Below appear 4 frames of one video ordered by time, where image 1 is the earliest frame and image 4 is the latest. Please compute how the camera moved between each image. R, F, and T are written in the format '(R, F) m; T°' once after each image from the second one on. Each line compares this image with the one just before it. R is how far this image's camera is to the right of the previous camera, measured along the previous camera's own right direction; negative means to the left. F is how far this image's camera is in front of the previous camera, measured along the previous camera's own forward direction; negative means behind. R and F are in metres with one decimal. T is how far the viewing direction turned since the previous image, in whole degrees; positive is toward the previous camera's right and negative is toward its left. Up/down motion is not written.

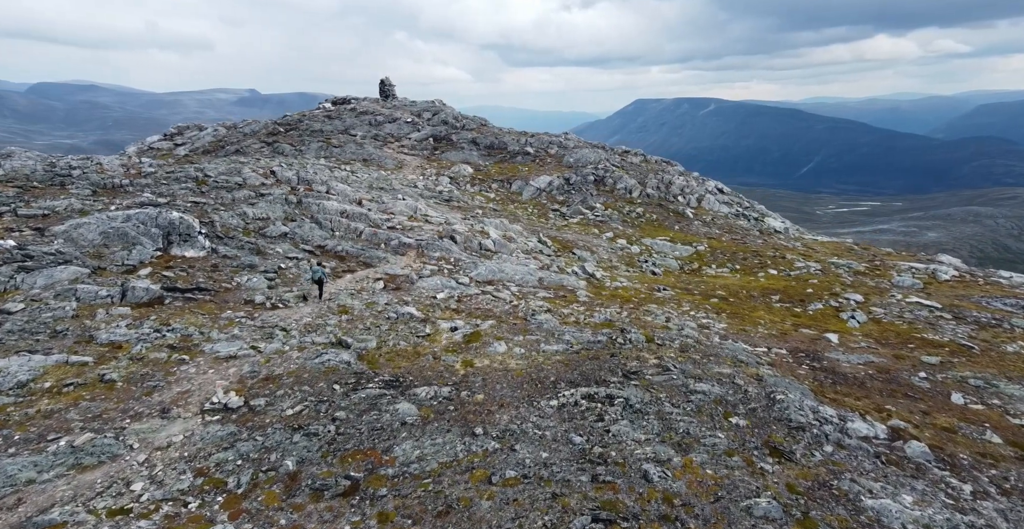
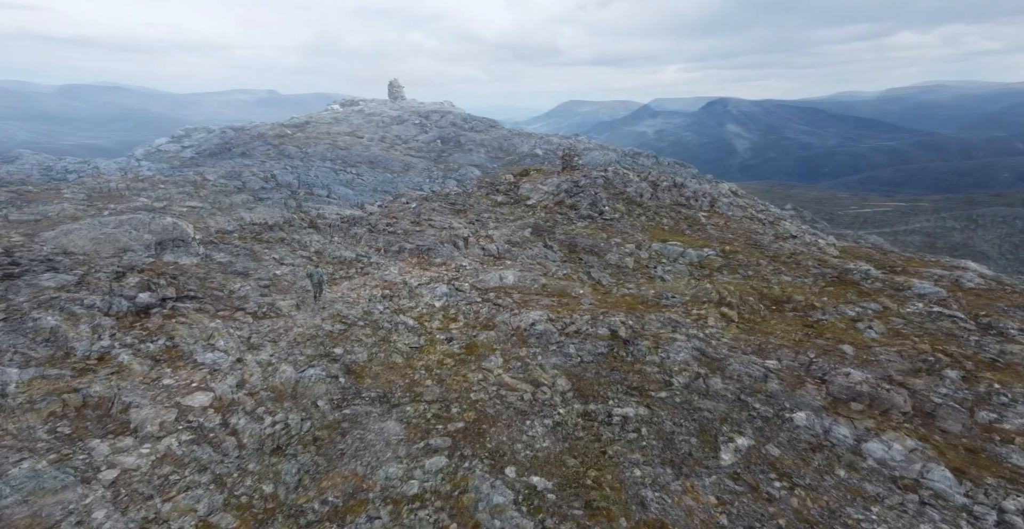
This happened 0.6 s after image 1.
(+0.8, +1.0) m; -2°
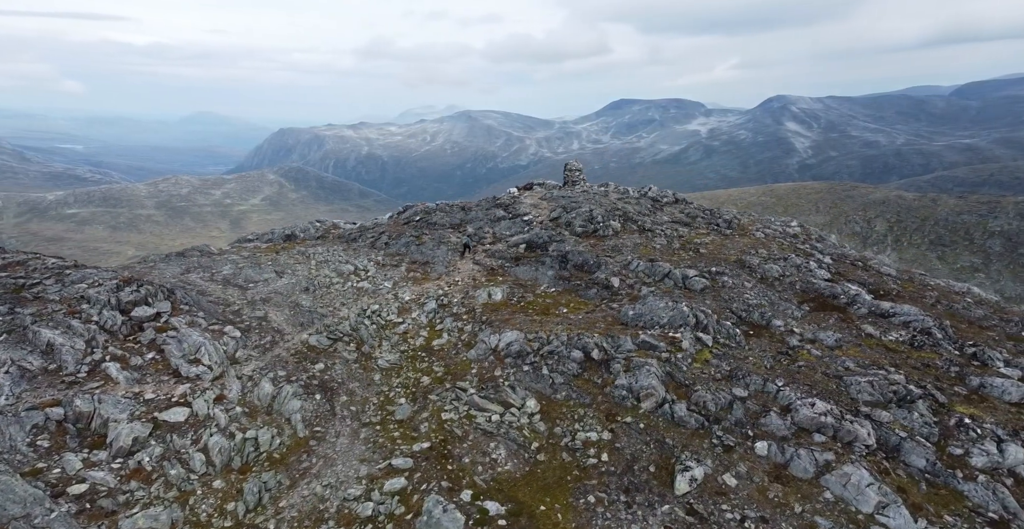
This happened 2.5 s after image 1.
(+2.3, -0.4) m; -3°
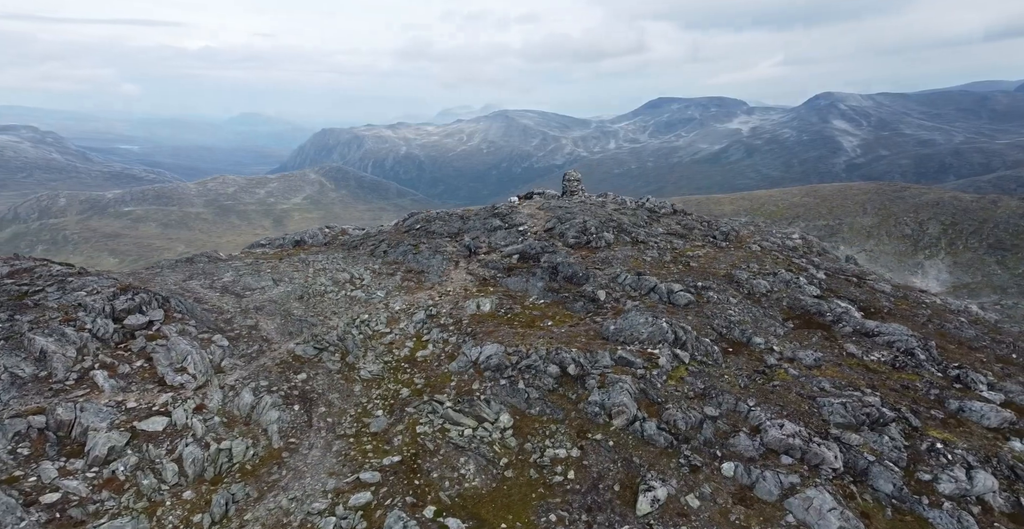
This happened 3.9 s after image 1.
(+1.8, -0.2) m; -2°
